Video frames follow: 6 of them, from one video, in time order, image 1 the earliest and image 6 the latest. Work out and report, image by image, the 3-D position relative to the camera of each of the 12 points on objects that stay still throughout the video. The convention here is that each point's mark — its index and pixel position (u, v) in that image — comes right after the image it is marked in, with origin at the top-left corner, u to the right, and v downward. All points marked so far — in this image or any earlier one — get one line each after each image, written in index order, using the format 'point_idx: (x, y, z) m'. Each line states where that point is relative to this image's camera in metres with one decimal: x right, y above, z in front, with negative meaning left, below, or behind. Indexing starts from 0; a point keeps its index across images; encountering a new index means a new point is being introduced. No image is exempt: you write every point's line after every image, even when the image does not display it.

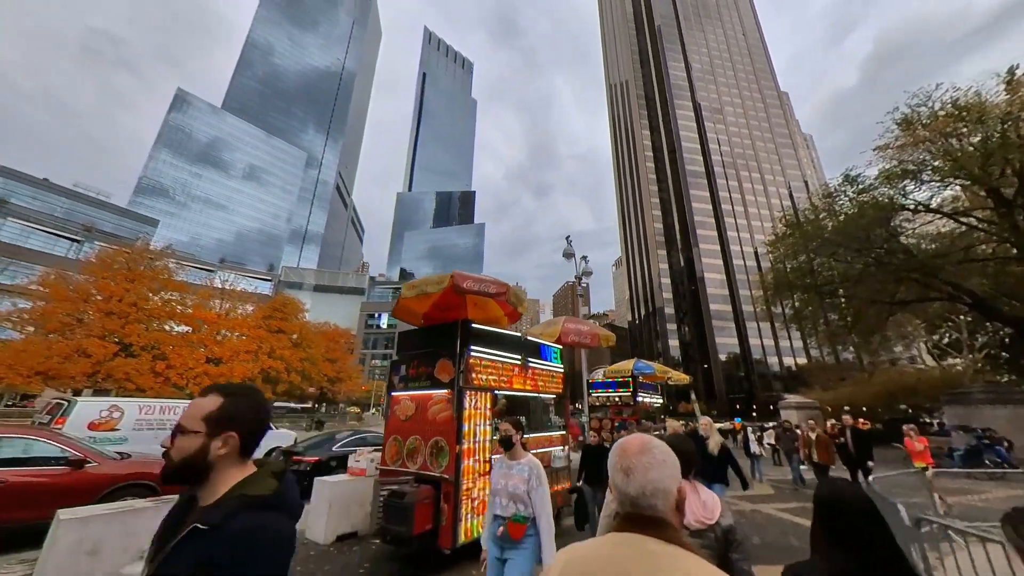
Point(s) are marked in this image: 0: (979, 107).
0: (+17.3, +6.7, +13.3) m
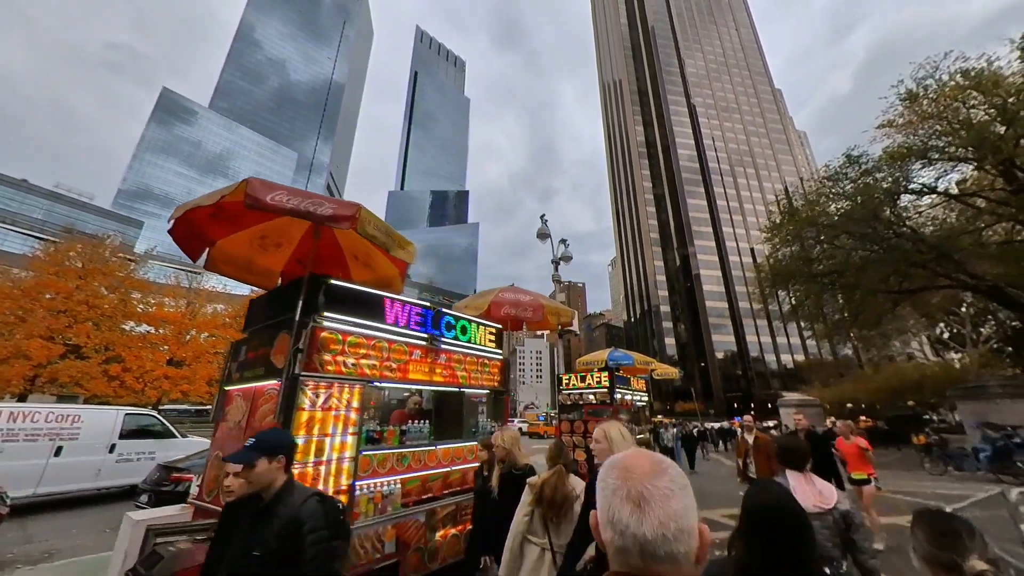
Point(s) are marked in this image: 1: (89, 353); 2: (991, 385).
0: (+16.4, +7.2, +12.3) m
1: (-19.2, -3.0, +16.2) m
2: (+15.8, -3.2, +11.8) m
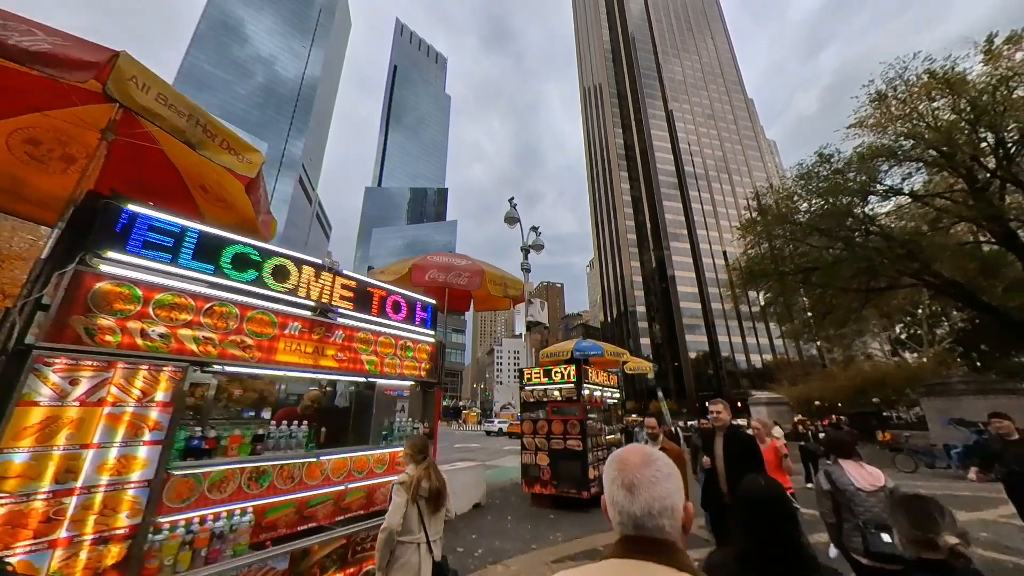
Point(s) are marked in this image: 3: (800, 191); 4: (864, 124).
0: (+15.4, +7.3, +12.5) m
1: (-20.4, -2.4, +14.3) m
2: (+14.8, -3.1, +12.0) m
3: (+13.2, +4.5, +16.4) m
4: (+14.4, +6.7, +14.6) m
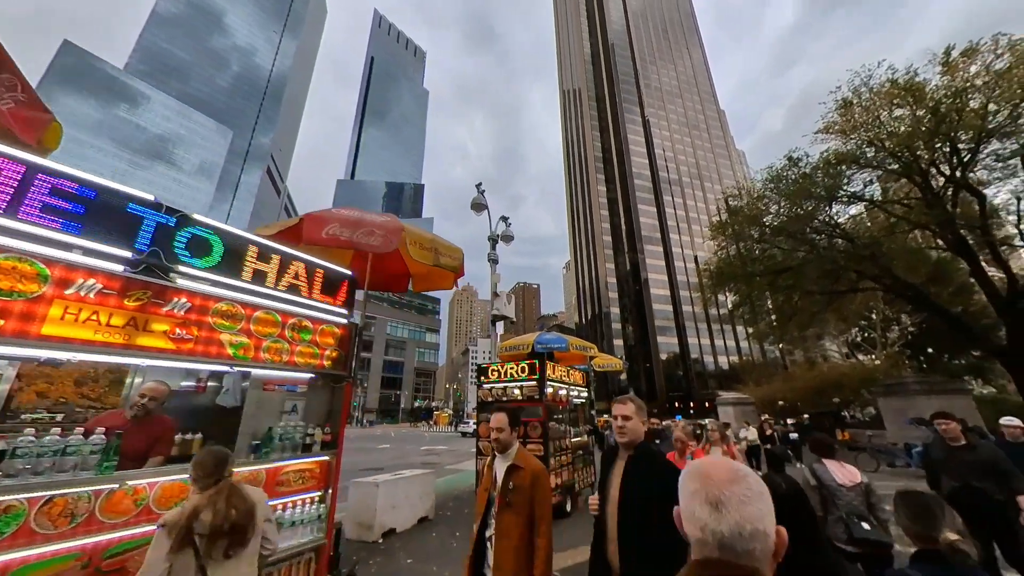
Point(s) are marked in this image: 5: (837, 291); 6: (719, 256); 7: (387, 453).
0: (+14.5, +7.2, +12.9) m
1: (-21.5, -1.9, +12.4) m
2: (+13.7, -3.2, +12.3) m
3: (+12.0, +4.4, +16.7) m
4: (+13.3, +6.6, +15.0) m
5: (+14.7, -0.1, +16.1) m
6: (+11.1, +1.7, +19.2) m
7: (-6.1, -8.0, +17.5) m
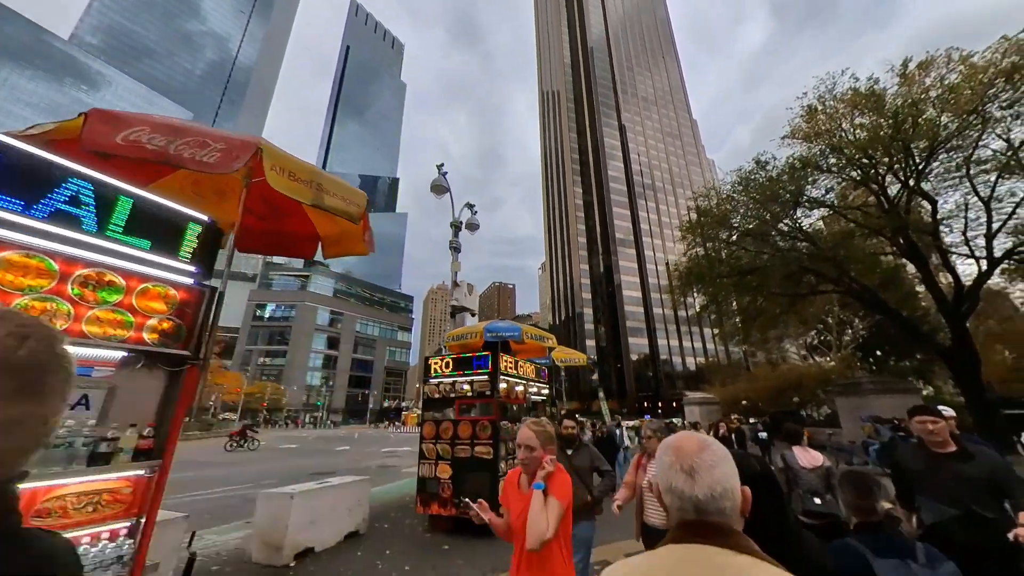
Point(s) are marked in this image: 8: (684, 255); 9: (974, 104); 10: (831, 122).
0: (+13.5, +7.0, +13.3) m
1: (-22.6, -1.2, +10.5) m
2: (+12.5, -3.3, +12.7) m
3: (+10.7, +4.3, +16.9) m
4: (+12.2, +6.5, +15.3) m
5: (+13.3, -0.2, +16.5) m
6: (+9.6, +1.6, +19.4) m
7: (-7.7, -7.7, +16.5) m
8: (+9.7, +1.8, +20.1) m
9: (+15.1, +6.0, +11.7) m
10: (+12.9, +6.7, +14.5) m
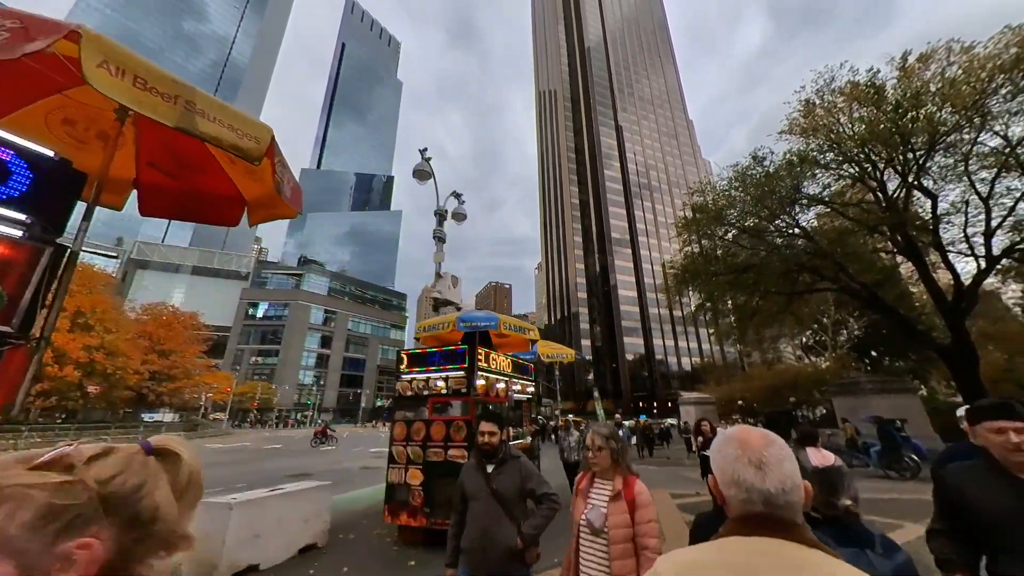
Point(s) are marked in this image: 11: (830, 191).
0: (+13.2, +7.1, +13.1) m
1: (-22.9, -1.0, +9.8) m
2: (+12.2, -3.2, +12.5) m
3: (+10.4, +4.4, +16.7) m
4: (+11.9, +6.6, +15.1) m
5: (+13.0, -0.1, +16.2) m
6: (+9.2, +1.7, +19.1) m
7: (-8.1, -7.5, +16.1) m
8: (+9.3, +1.9, +19.8) m
9: (+14.8, +6.1, +11.5) m
10: (+12.7, +6.8, +14.2) m
11: (+13.2, +4.1, +14.9) m
